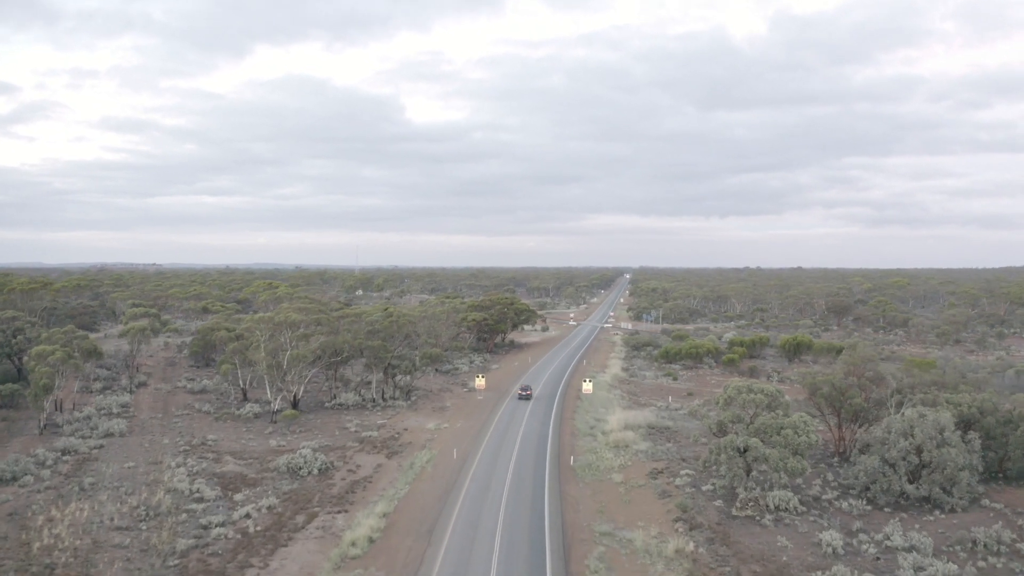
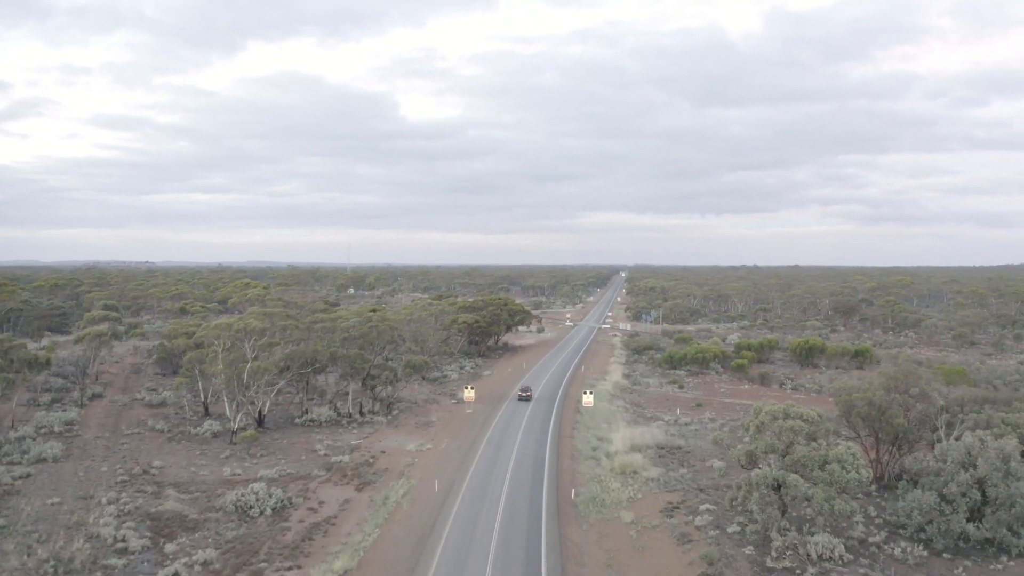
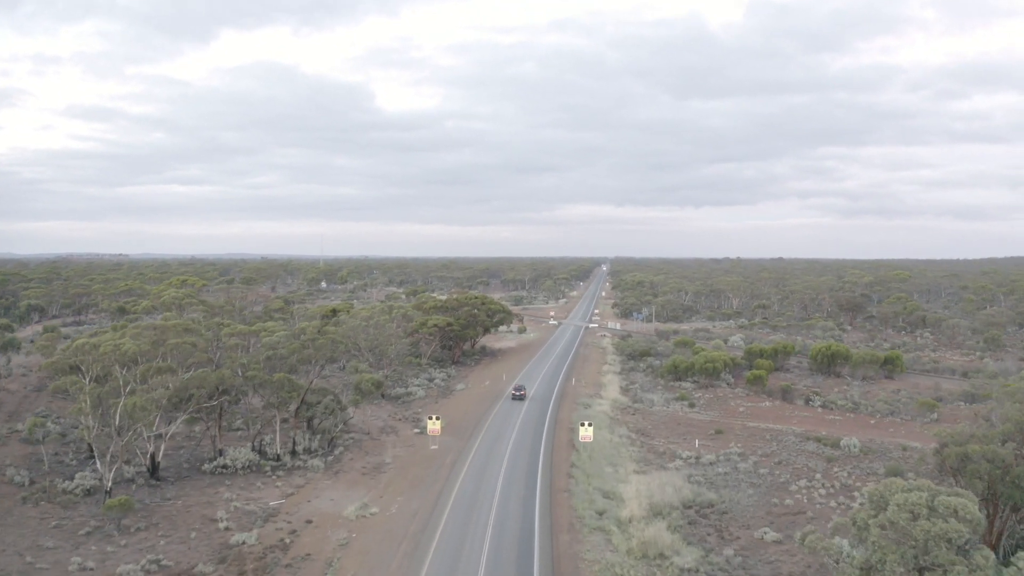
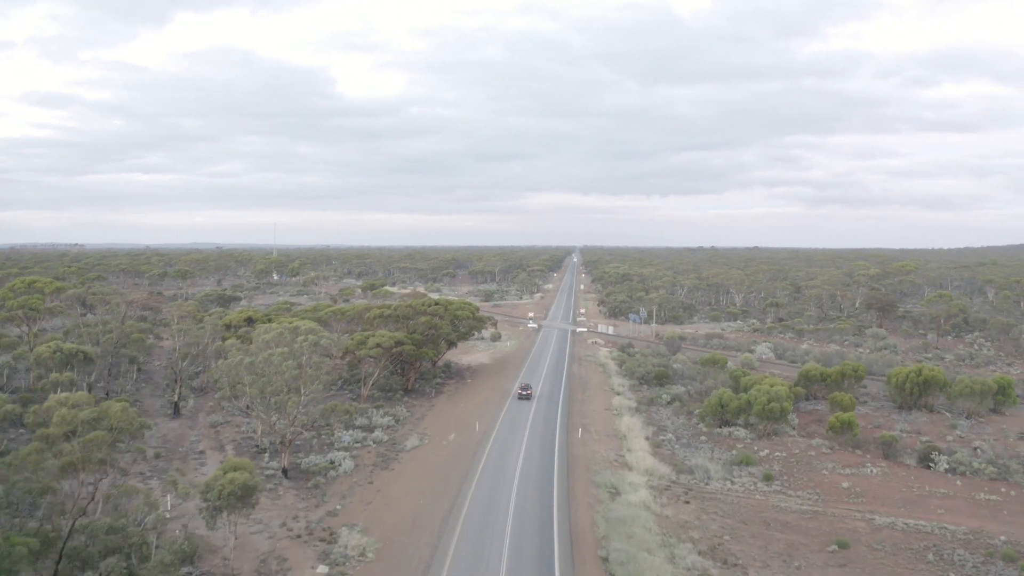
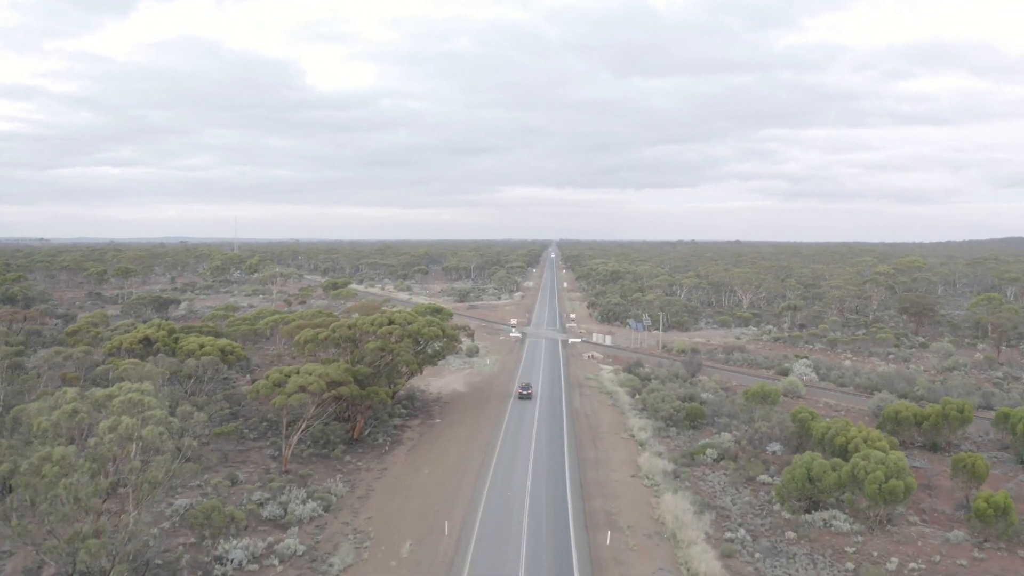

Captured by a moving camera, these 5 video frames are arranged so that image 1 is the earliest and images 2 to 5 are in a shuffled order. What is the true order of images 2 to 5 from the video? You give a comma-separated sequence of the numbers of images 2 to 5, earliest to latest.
2, 3, 4, 5
